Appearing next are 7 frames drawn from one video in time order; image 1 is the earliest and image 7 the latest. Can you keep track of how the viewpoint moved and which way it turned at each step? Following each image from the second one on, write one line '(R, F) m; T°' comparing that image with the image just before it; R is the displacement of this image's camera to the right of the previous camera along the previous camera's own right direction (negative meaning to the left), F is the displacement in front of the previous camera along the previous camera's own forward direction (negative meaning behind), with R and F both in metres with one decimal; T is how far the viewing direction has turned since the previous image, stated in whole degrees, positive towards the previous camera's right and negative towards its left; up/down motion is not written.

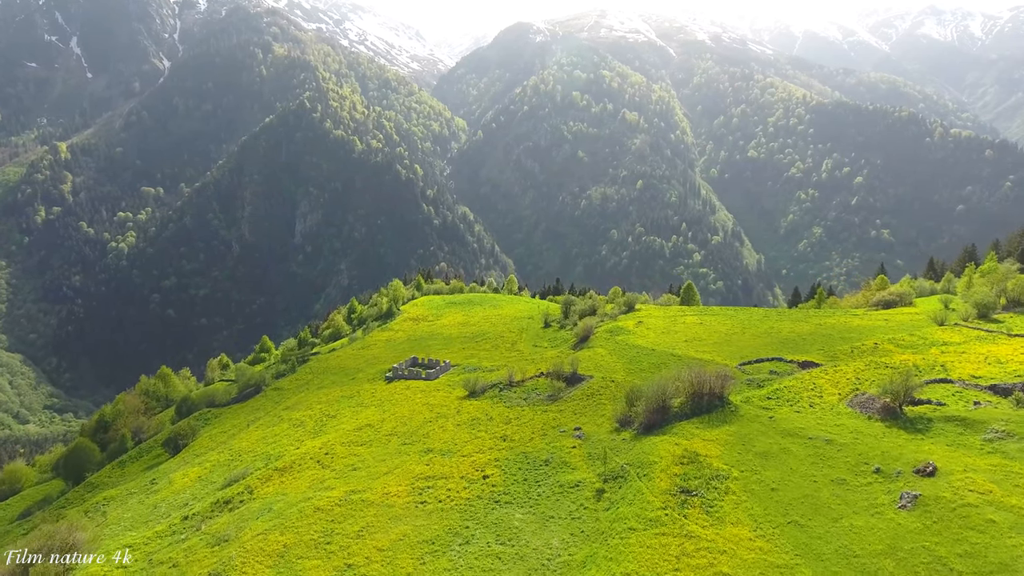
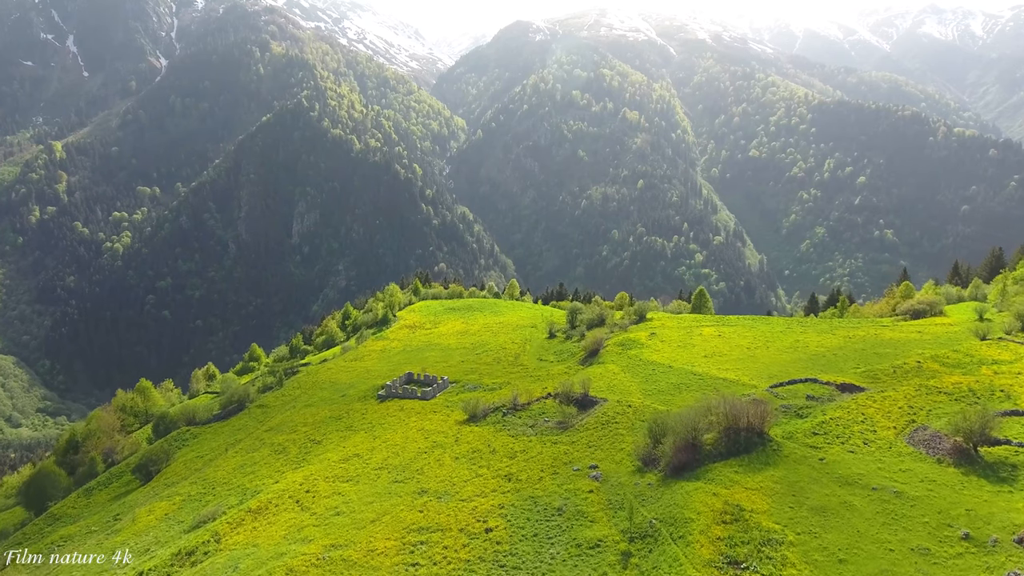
(-0.4, +5.2) m; 0°
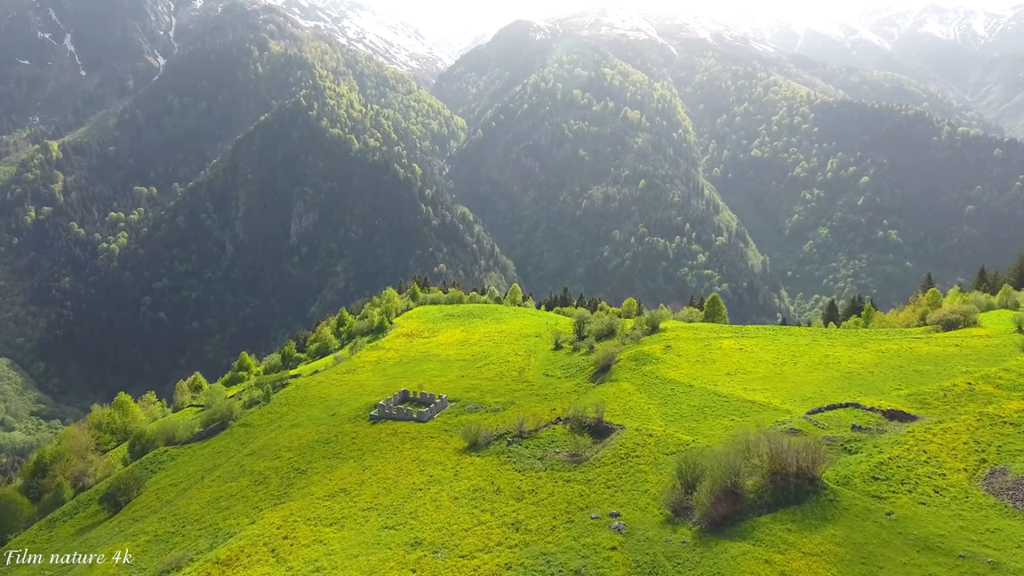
(-0.4, +4.9) m; 0°
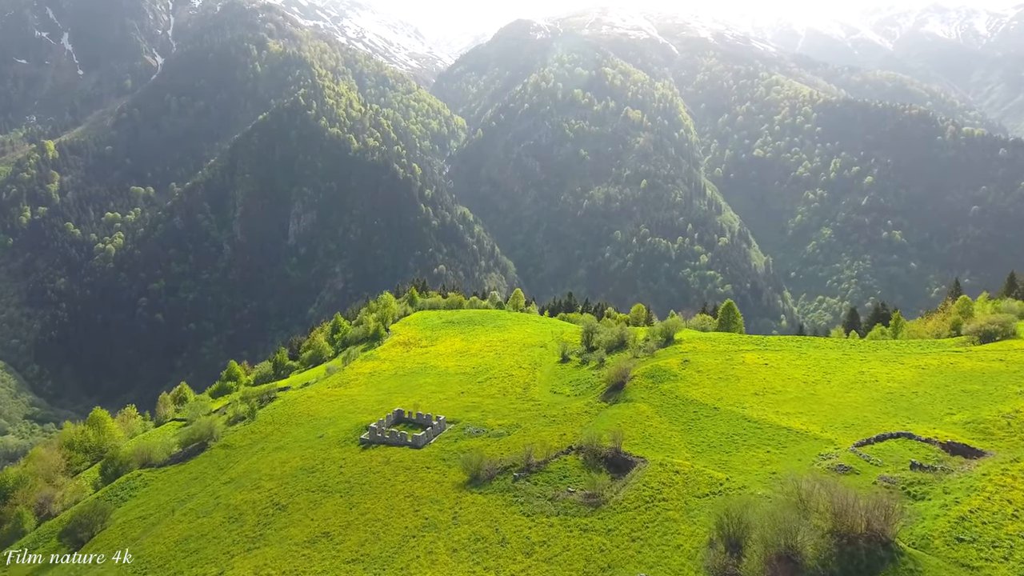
(-0.4, +4.9) m; 0°
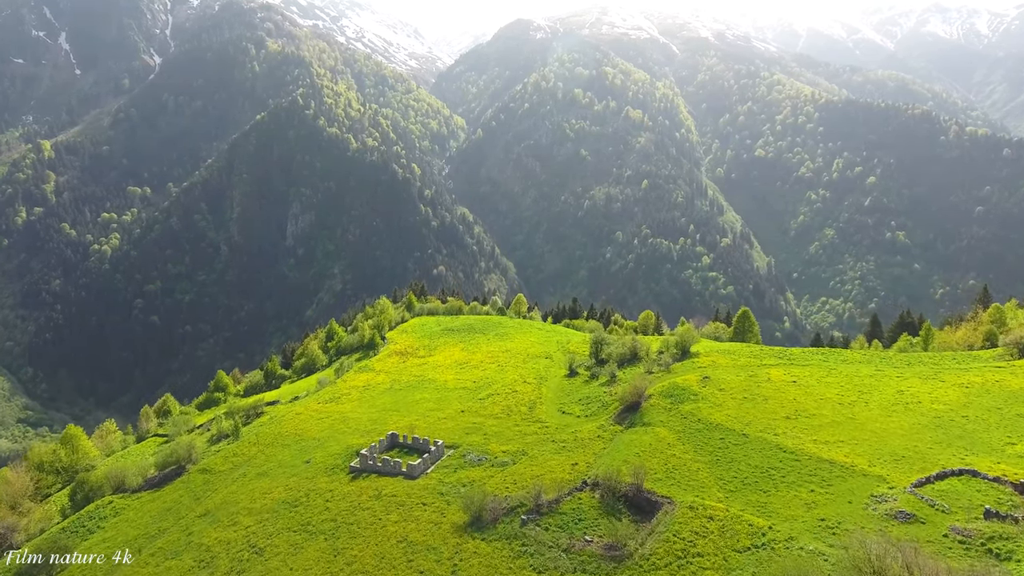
(-0.4, +4.5) m; 0°
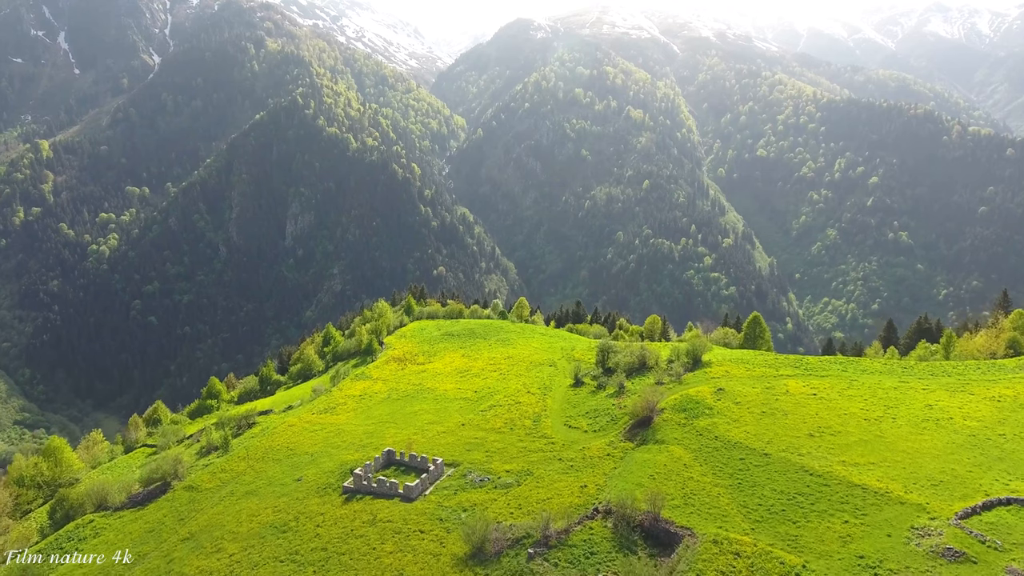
(-0.3, +2.8) m; 0°
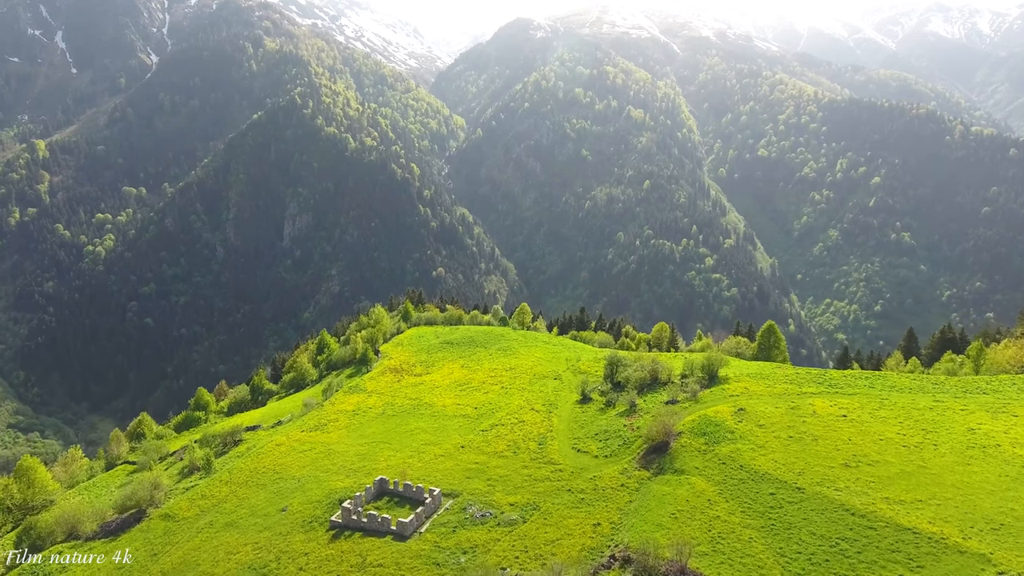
(-0.3, +3.7) m; 0°
